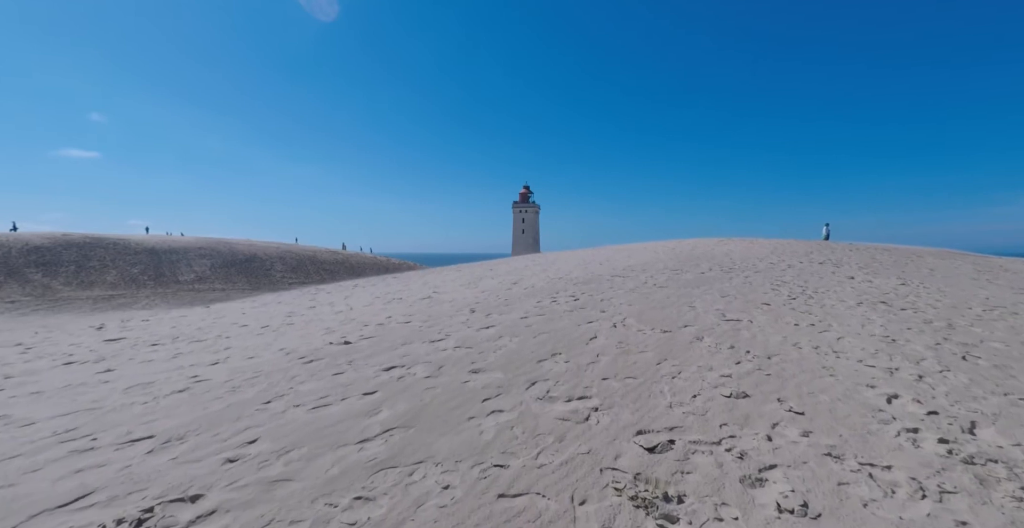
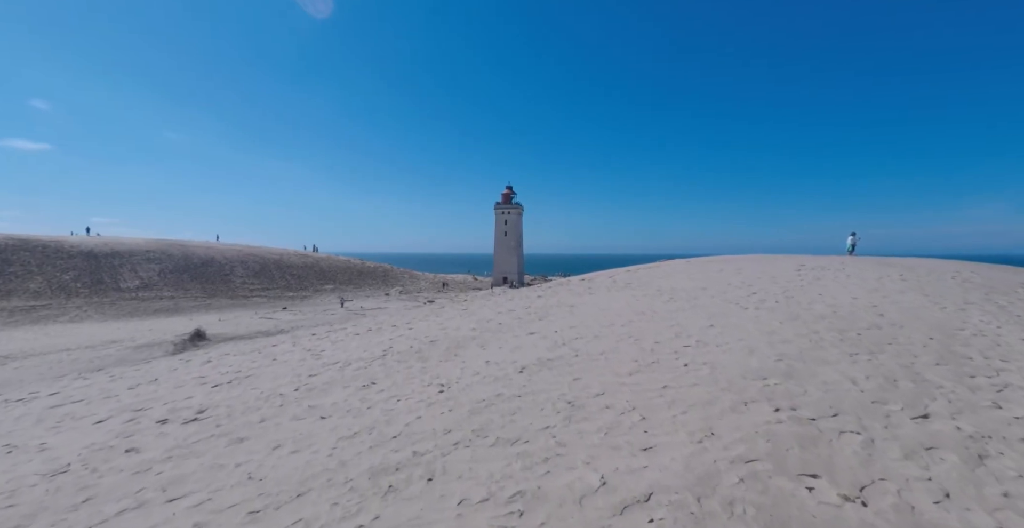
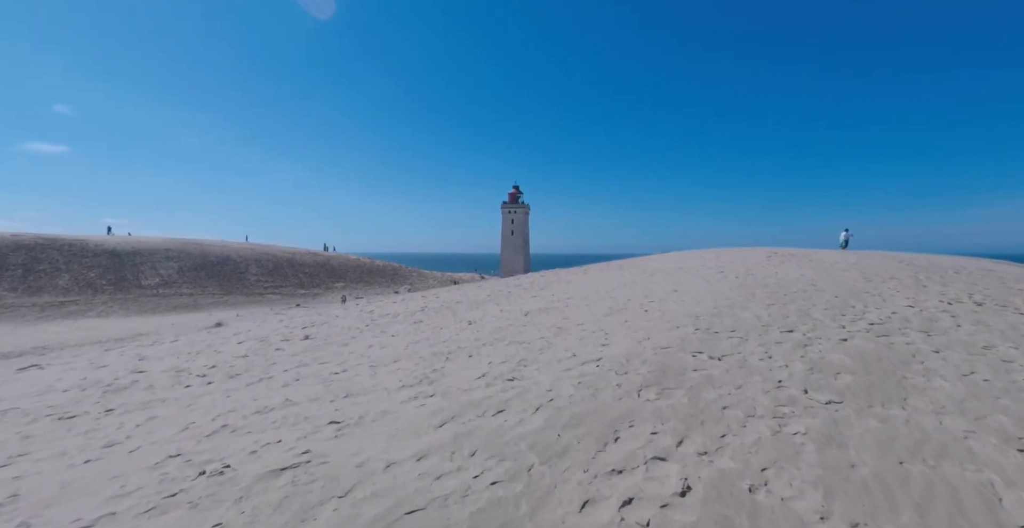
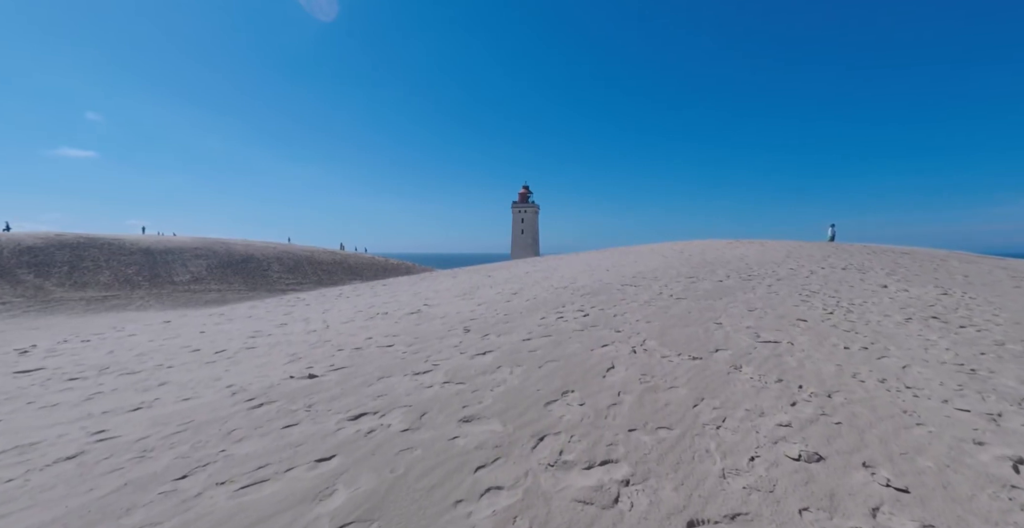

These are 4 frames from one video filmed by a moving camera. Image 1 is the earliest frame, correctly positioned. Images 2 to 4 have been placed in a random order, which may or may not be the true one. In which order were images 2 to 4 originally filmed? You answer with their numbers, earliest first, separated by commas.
4, 3, 2
